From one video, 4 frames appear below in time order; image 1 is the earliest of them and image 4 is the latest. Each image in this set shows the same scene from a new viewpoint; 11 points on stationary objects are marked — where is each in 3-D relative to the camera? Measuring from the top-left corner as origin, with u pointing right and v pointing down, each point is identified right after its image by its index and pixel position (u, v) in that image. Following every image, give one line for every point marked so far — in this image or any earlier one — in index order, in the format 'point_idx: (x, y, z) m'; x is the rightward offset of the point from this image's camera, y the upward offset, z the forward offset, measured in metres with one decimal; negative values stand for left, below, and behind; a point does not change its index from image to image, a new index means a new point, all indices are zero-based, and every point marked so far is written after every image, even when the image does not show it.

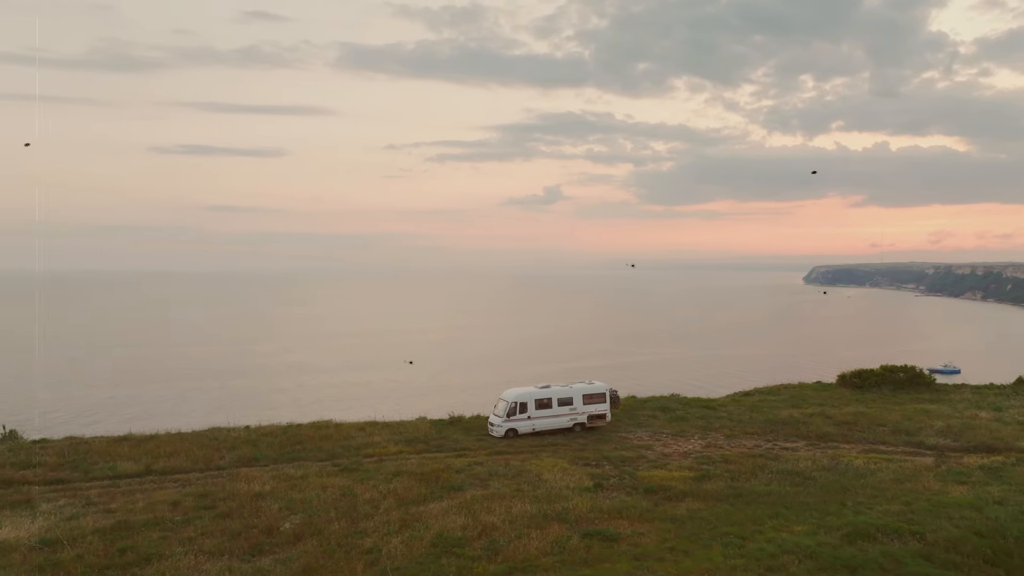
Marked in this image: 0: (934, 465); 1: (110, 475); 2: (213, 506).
0: (+12.8, -5.4, +17.8) m
1: (-13.6, -6.3, +19.8) m
2: (-7.9, -5.8, +15.5) m
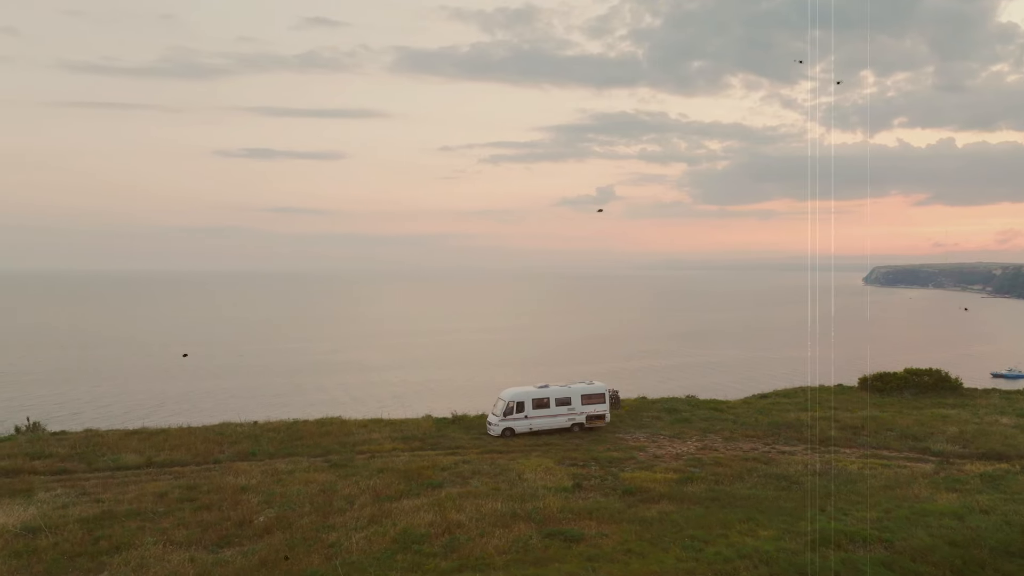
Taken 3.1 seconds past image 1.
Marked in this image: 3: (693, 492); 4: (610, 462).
0: (+12.3, -5.3, +17.1) m
1: (-14.0, -6.2, +20.5) m
2: (-8.6, -5.7, +15.9) m
3: (+4.7, -5.3, +15.1) m
4: (+3.2, -5.8, +19.3) m
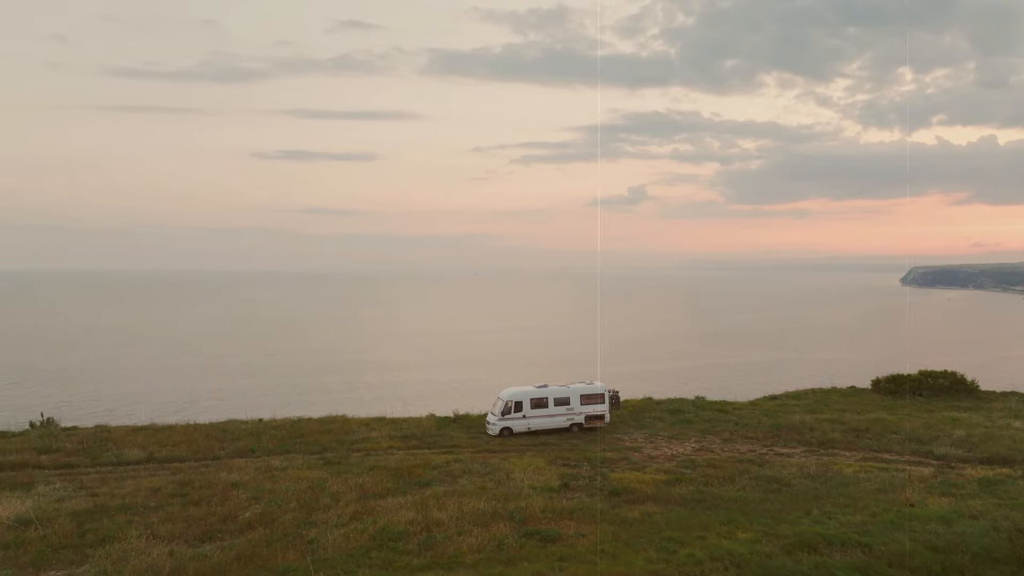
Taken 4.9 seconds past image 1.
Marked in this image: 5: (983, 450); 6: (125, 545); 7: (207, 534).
0: (+11.9, -5.3, +16.7) m
1: (-14.2, -6.2, +20.9) m
2: (-8.9, -5.7, +16.1) m
3: (+4.3, -5.2, +15.0) m
4: (+3.0, -5.7, +19.2) m
5: (+16.1, -5.5, +20.0) m
6: (-8.1, -5.3, +12.2) m
7: (-6.8, -5.4, +13.0) m
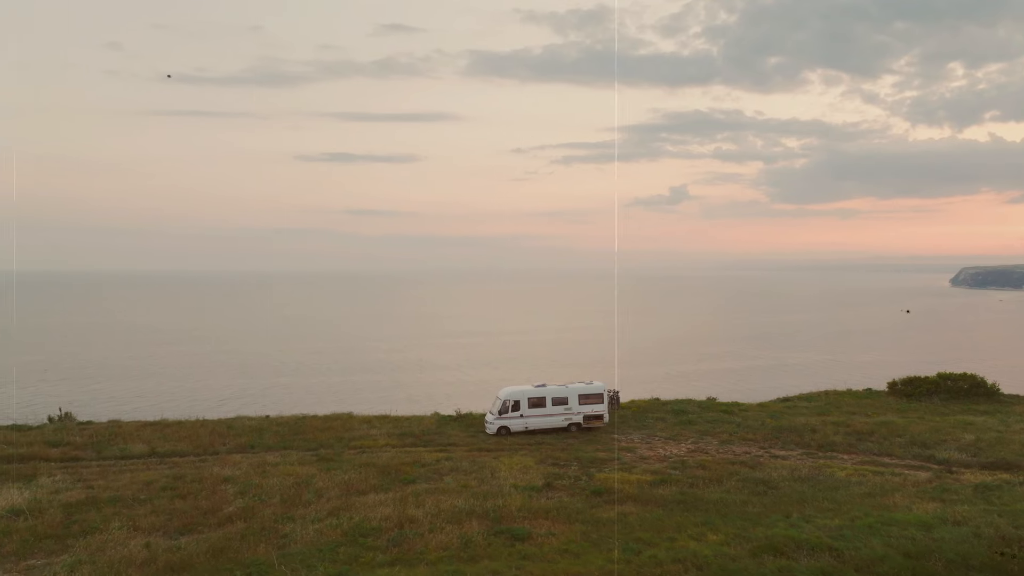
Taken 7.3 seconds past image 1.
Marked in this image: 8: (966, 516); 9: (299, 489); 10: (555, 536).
0: (+11.5, -5.3, +16.2) m
1: (-14.5, -6.1, +21.4) m
2: (-9.4, -5.6, +16.5) m
3: (+3.8, -5.2, +14.8) m
4: (+2.6, -5.7, +19.1) m
5: (+15.7, -5.5, +19.4) m
6: (-8.7, -5.3, +12.5) m
7: (-7.3, -5.4, +13.2) m
8: (+9.6, -4.8, +12.3) m
9: (-5.8, -5.4, +15.8) m
10: (+0.9, -5.0, +12.0) m
